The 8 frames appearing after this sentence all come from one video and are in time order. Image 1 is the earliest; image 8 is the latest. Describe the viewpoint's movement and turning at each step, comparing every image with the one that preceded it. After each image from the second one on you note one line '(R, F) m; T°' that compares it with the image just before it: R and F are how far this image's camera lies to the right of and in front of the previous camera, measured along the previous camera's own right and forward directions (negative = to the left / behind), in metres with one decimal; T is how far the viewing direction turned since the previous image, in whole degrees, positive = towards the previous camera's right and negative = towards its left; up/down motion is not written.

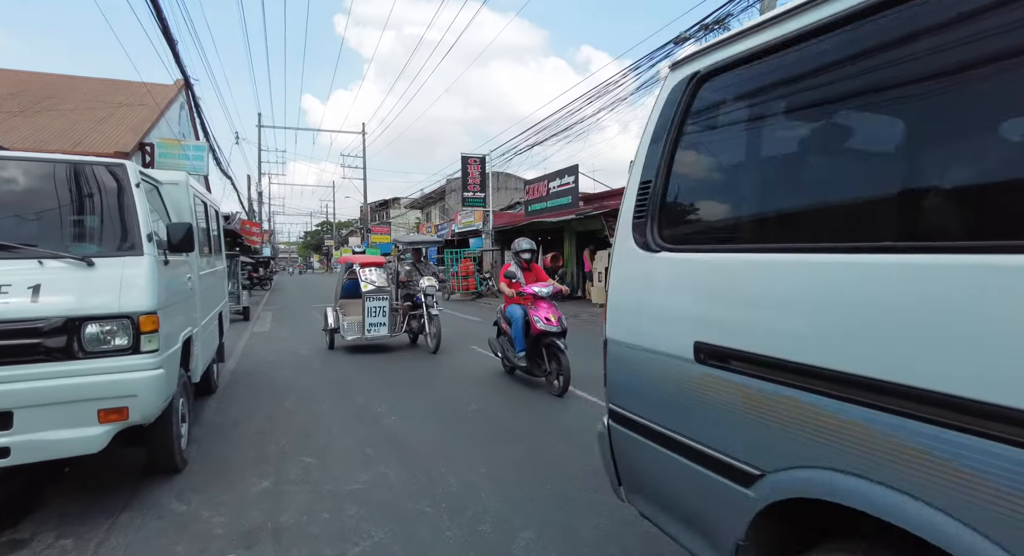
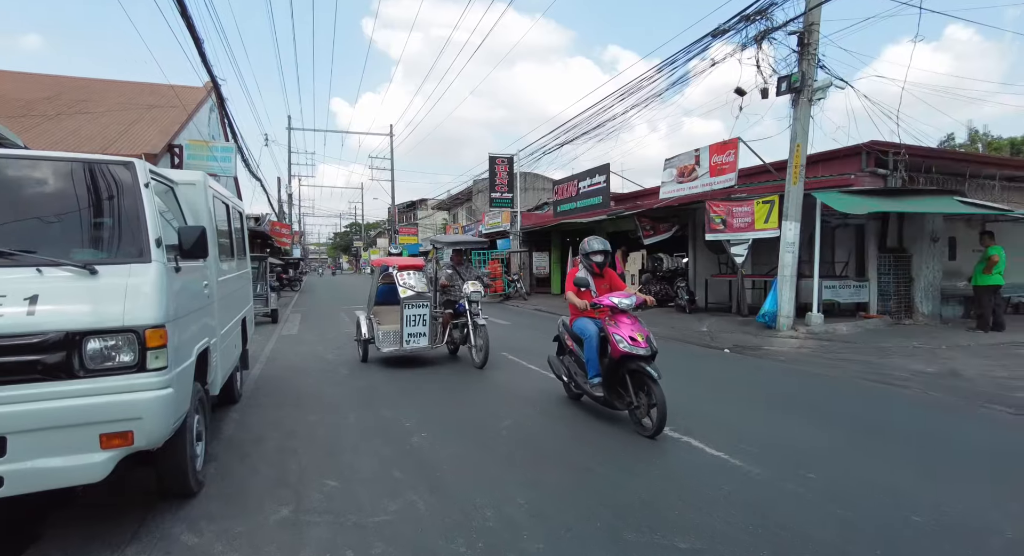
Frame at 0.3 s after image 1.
(-0.1, +0.4) m; -3°
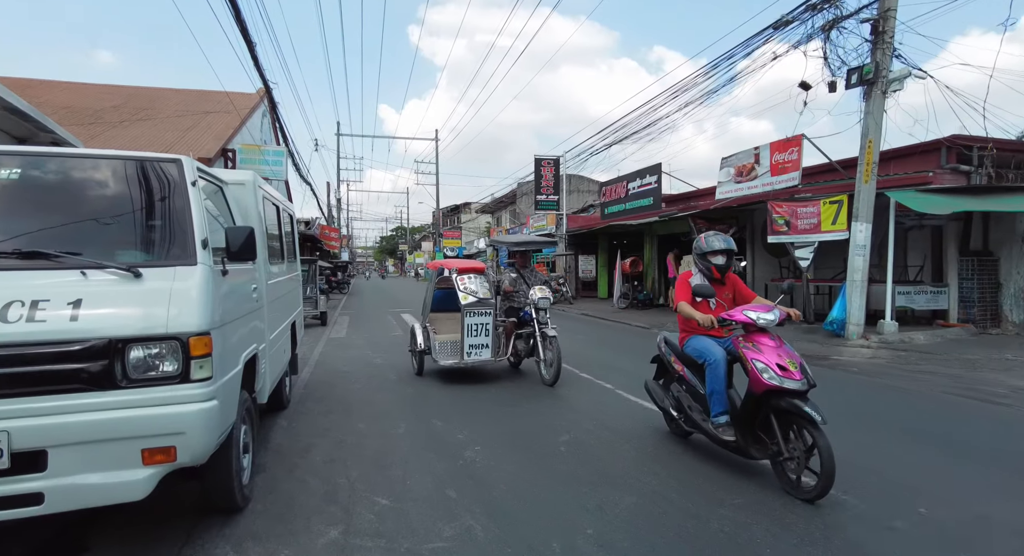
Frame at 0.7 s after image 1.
(-0.2, +0.3) m; -5°
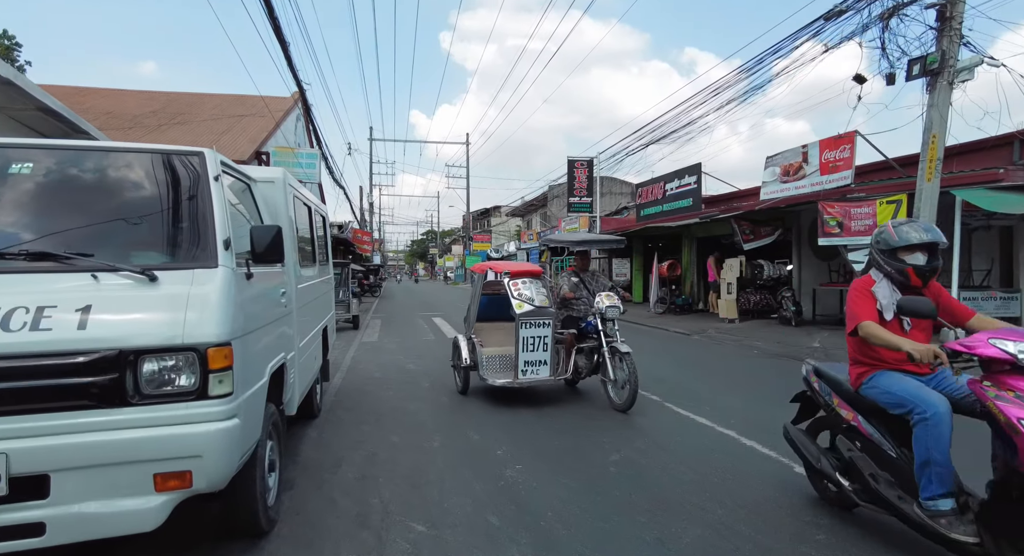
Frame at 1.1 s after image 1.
(-0.1, +0.3) m; -4°
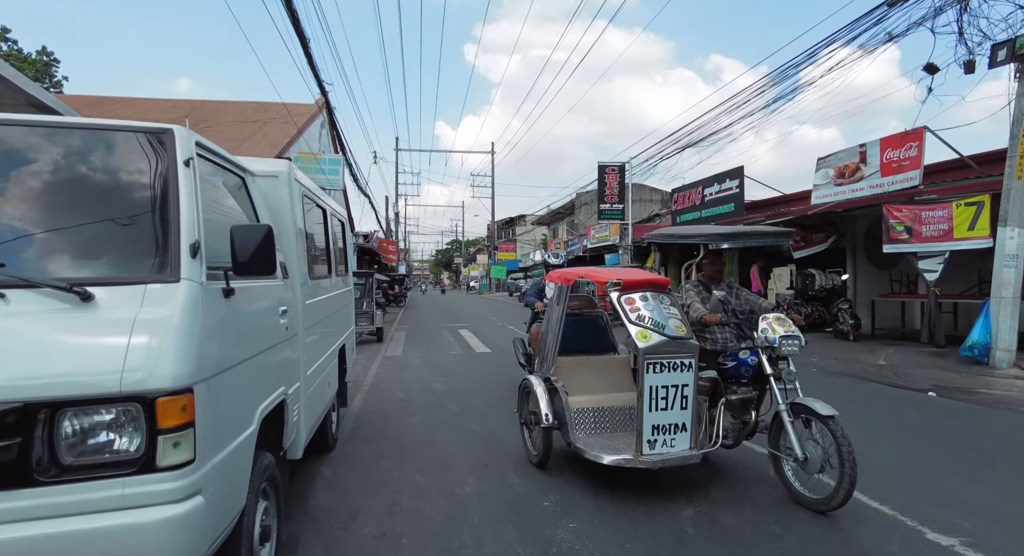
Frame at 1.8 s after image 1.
(-0.2, +0.7) m; -3°
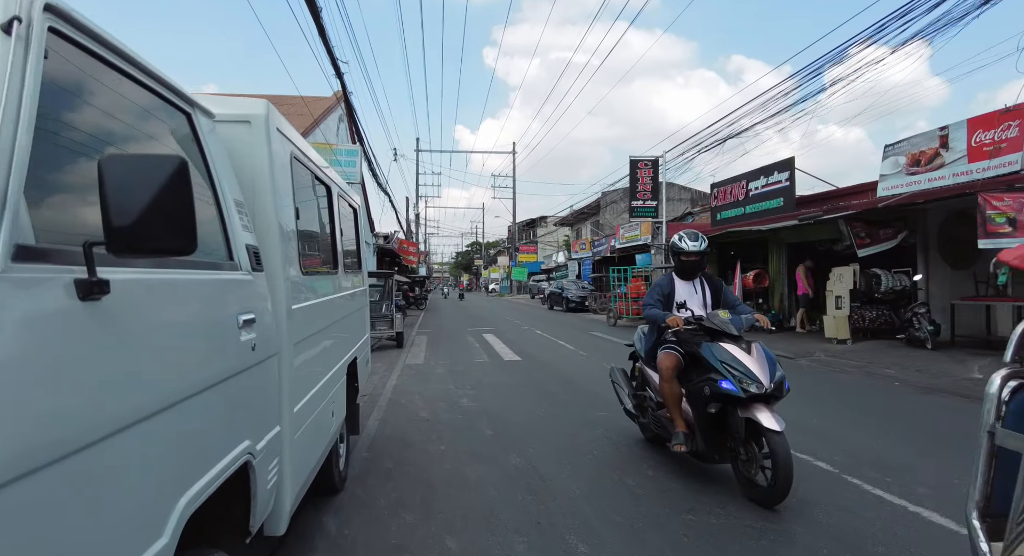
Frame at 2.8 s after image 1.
(-0.3, +0.9) m; -2°
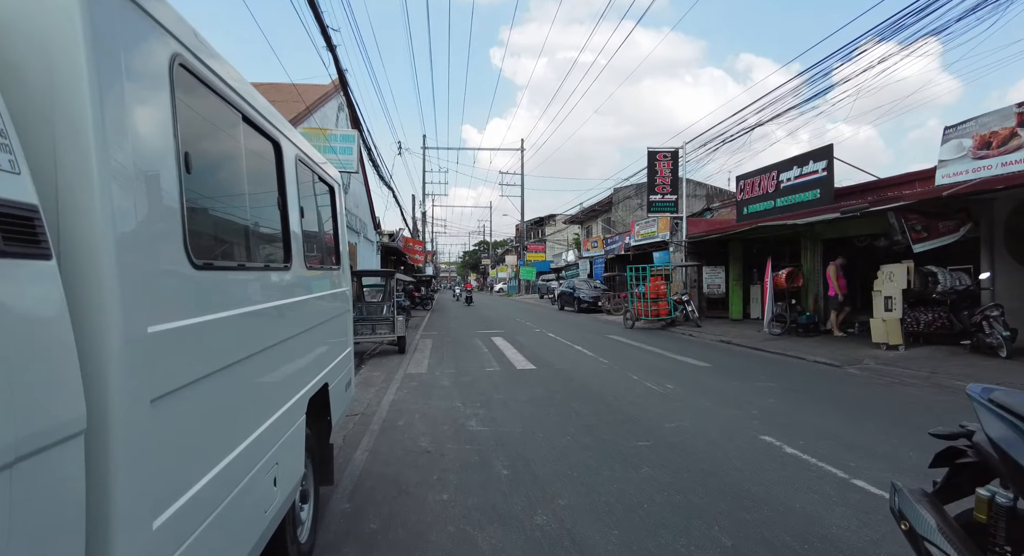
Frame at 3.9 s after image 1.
(-0.1, +1.0) m; -1°
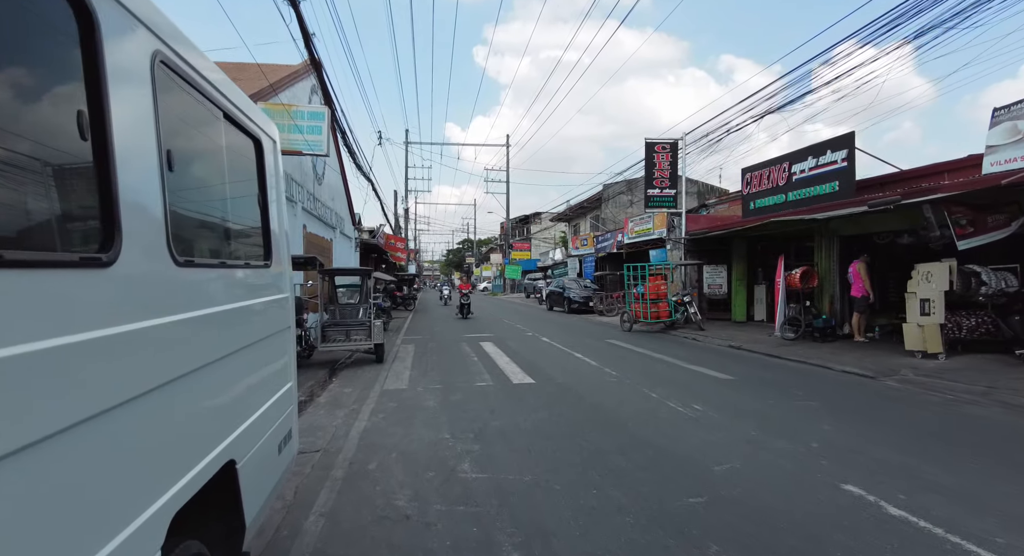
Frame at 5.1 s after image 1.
(-0.2, +1.2) m; +2°
